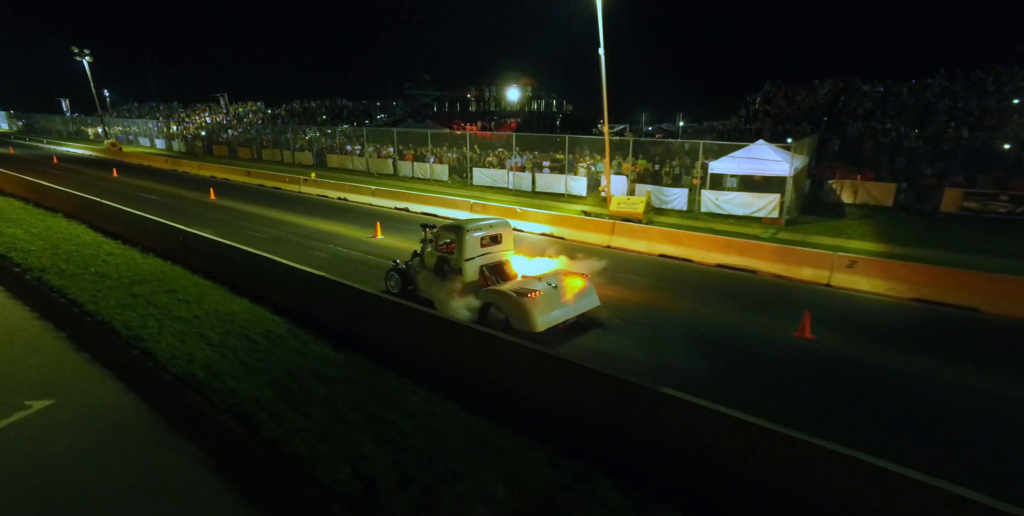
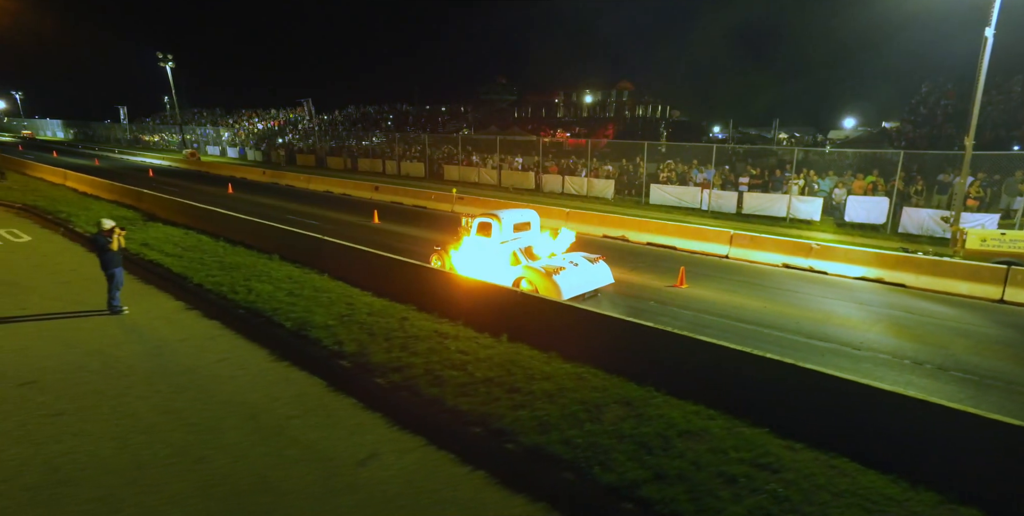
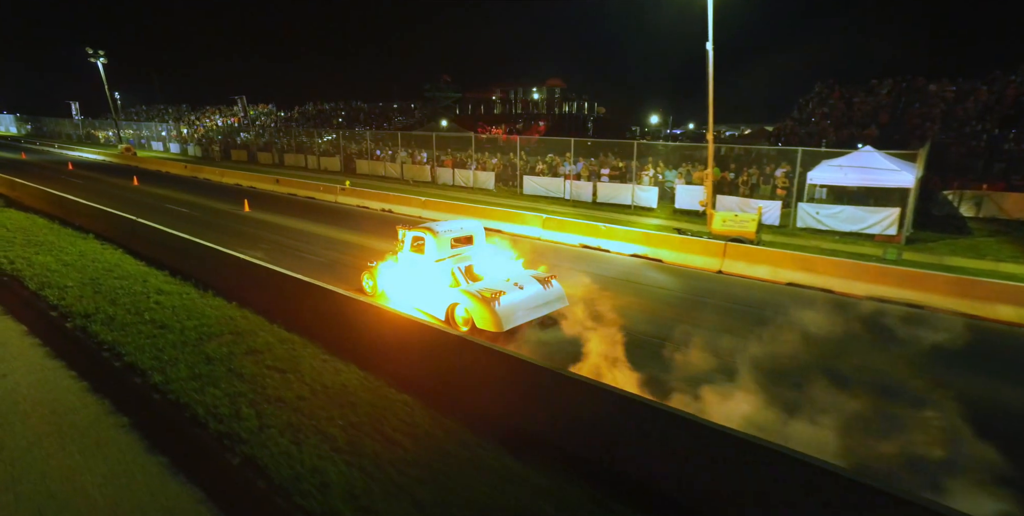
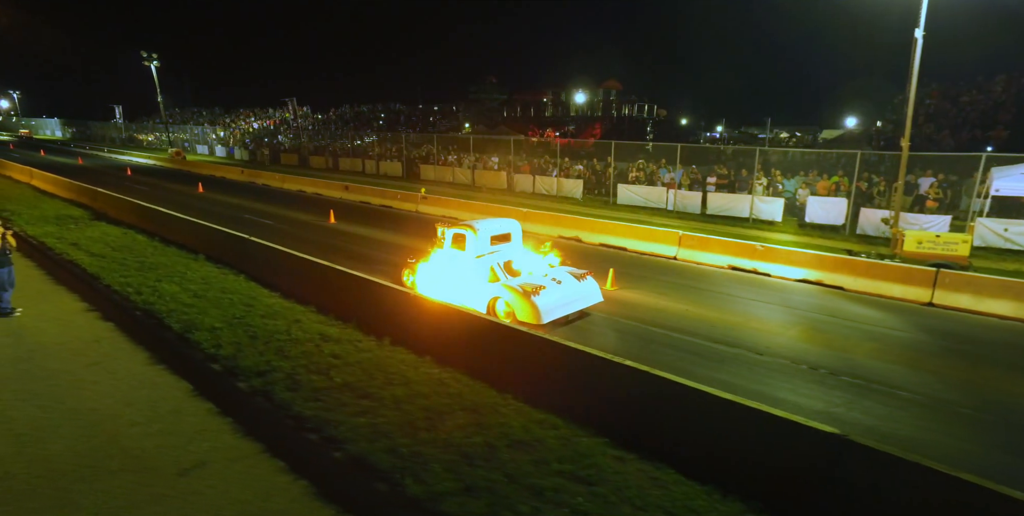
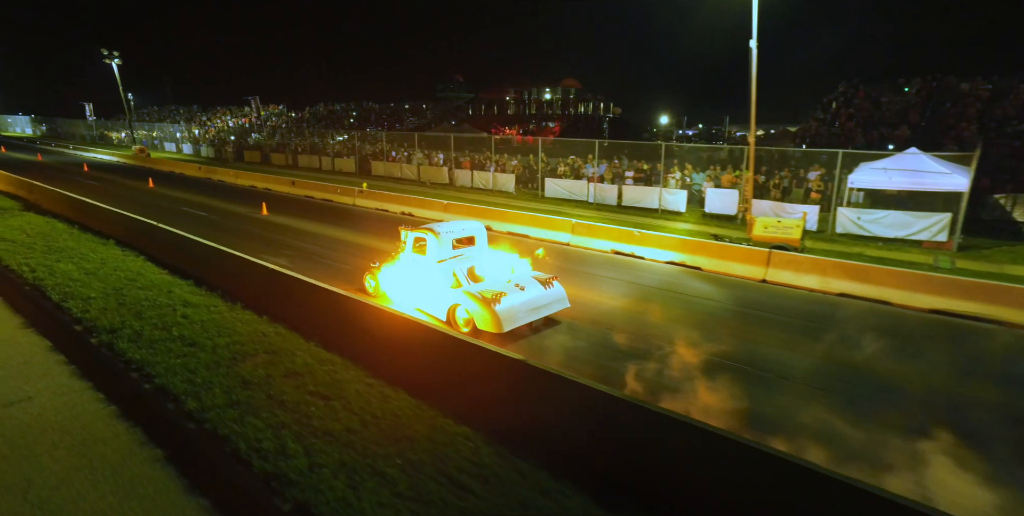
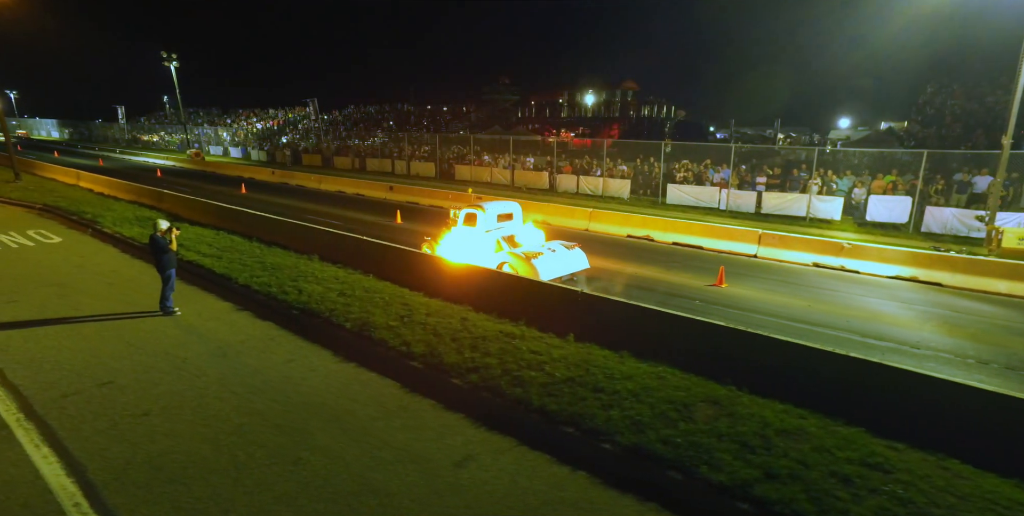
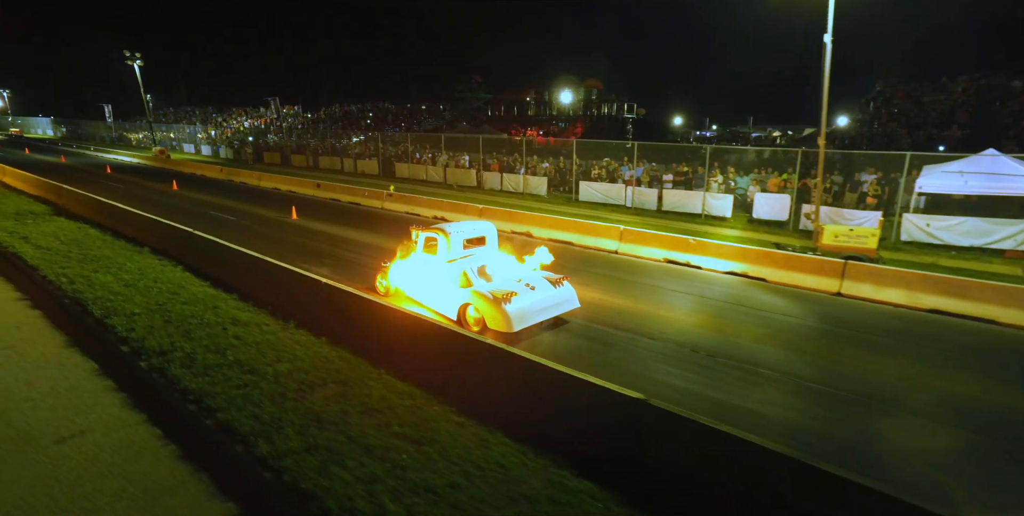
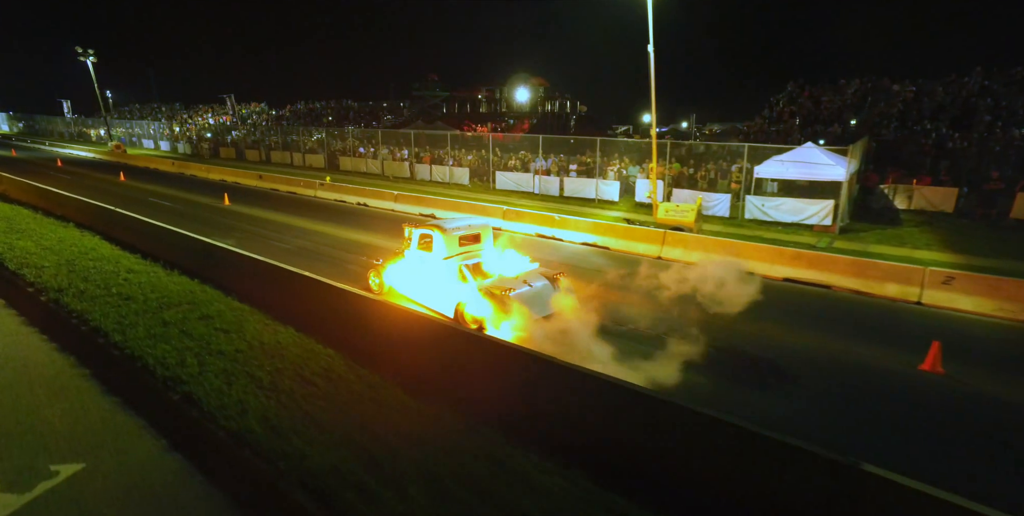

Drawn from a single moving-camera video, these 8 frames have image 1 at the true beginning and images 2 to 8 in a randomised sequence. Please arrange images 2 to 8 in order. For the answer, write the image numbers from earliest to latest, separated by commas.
8, 3, 5, 7, 4, 2, 6
